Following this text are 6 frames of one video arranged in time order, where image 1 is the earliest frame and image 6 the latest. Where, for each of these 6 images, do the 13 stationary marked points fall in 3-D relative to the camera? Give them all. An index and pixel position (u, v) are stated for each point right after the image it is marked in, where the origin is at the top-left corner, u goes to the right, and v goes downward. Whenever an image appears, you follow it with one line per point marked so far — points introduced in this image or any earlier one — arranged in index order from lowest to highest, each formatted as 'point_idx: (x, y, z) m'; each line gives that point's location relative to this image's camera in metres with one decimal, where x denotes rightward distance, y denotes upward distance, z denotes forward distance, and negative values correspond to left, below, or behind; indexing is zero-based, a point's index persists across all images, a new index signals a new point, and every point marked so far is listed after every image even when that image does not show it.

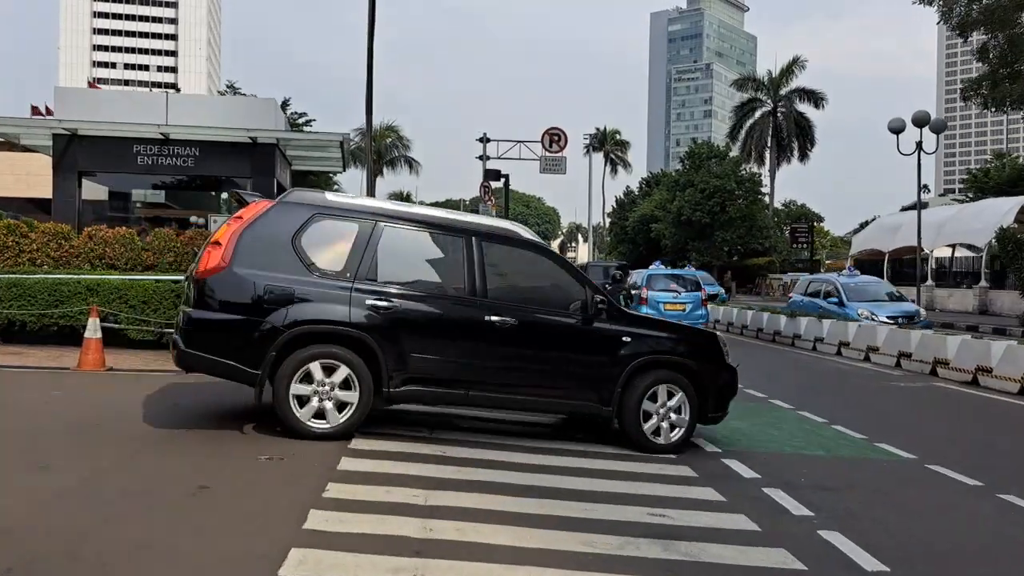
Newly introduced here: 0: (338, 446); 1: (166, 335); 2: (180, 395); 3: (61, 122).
0: (-1.6, -1.5, +7.7) m
1: (-5.7, -0.8, +13.6) m
2: (-3.9, -1.3, +9.7) m
3: (-8.2, +3.0, +14.8) m
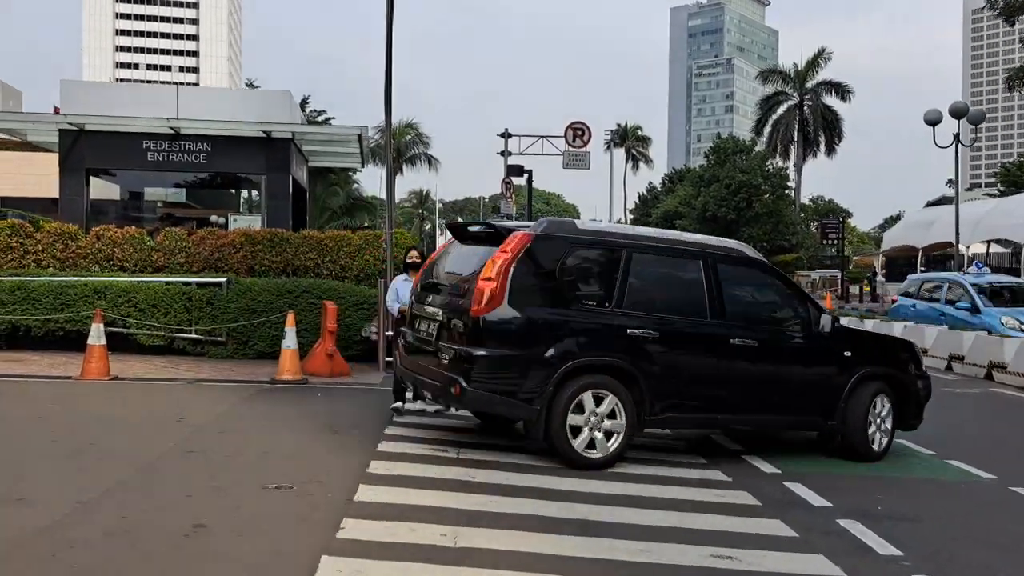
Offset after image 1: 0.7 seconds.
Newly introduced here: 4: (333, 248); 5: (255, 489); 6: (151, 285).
0: (-1.3, -1.5, +6.9) m
1: (-5.3, -0.8, +12.9) m
2: (-3.6, -1.3, +9.0) m
3: (-7.7, +3.0, +14.2) m
4: (-3.1, +0.7, +14.0) m
5: (-2.0, -1.5, +6.2) m
6: (-5.6, 0.0, +12.9) m
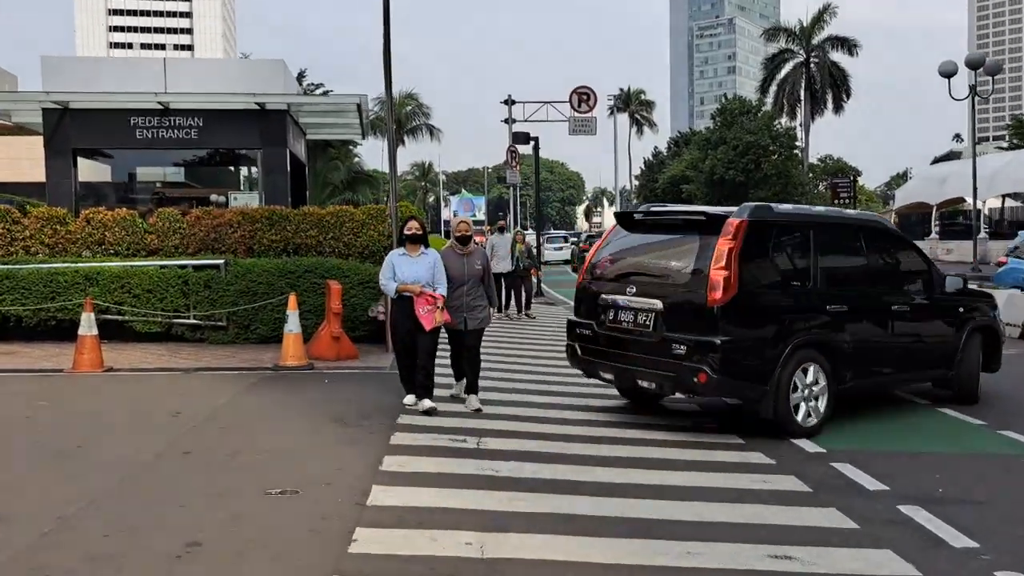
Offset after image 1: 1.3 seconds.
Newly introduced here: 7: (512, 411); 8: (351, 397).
0: (-1.1, -1.4, +6.3) m
1: (-5.0, -0.6, +12.3) m
2: (-3.4, -1.2, +8.4) m
3: (-7.6, +3.2, +13.5) m
4: (-2.9, +1.1, +13.4) m
5: (-1.8, -1.4, +5.6) m
6: (-5.5, +0.3, +12.2) m
7: (0.0, -1.3, +8.4) m
8: (-1.7, -1.1, +8.7) m
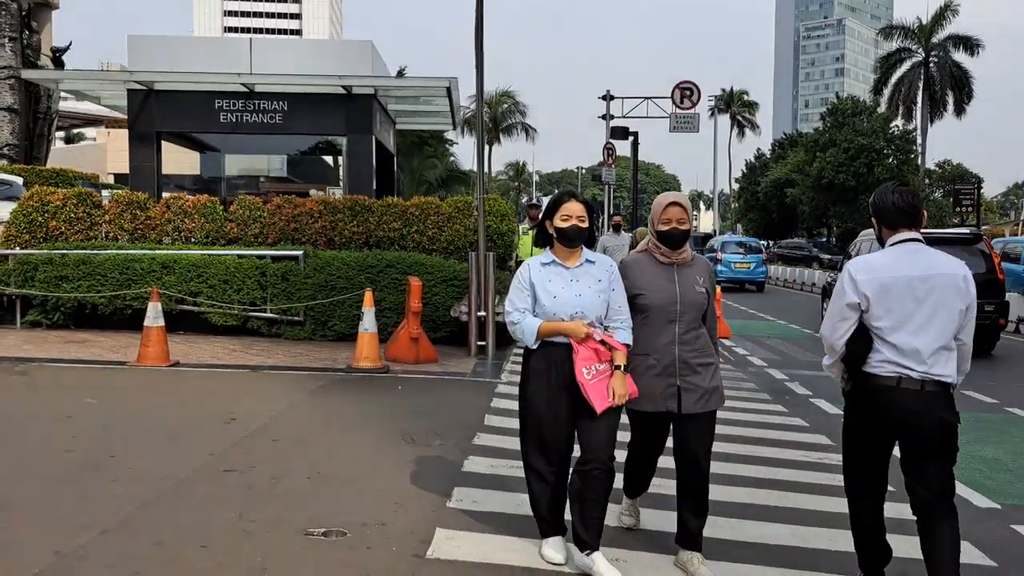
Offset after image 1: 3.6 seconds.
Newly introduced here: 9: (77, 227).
0: (-0.5, -1.4, +5.2) m
1: (-3.7, -0.5, +11.7) m
2: (-2.5, -1.1, +7.6) m
3: (-6.0, +3.4, +13.1) m
4: (-1.4, +1.1, +12.5) m
5: (-1.2, -1.4, +4.6) m
6: (-4.1, +0.4, +11.6) m
7: (+0.9, -1.3, +7.2) m
8: (-0.8, -1.1, +7.7) m
9: (-6.6, +0.9, +12.4) m
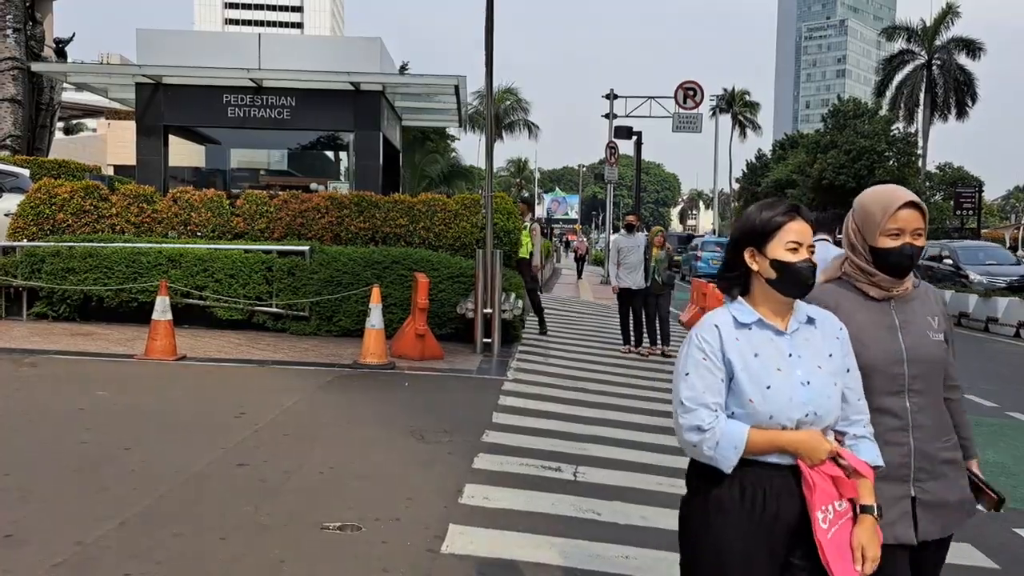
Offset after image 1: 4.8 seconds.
0: (-0.4, -1.4, +5.3) m
1: (-3.7, -0.4, +11.7) m
2: (-2.4, -1.0, +7.6) m
3: (-5.9, +3.5, +13.1) m
4: (-1.3, +1.2, +12.5) m
5: (-1.1, -1.4, +4.7) m
6: (-4.0, +0.5, +11.7) m
7: (+0.9, -1.3, +7.2) m
8: (-0.7, -1.1, +7.8) m
9: (-6.5, +1.0, +12.5) m
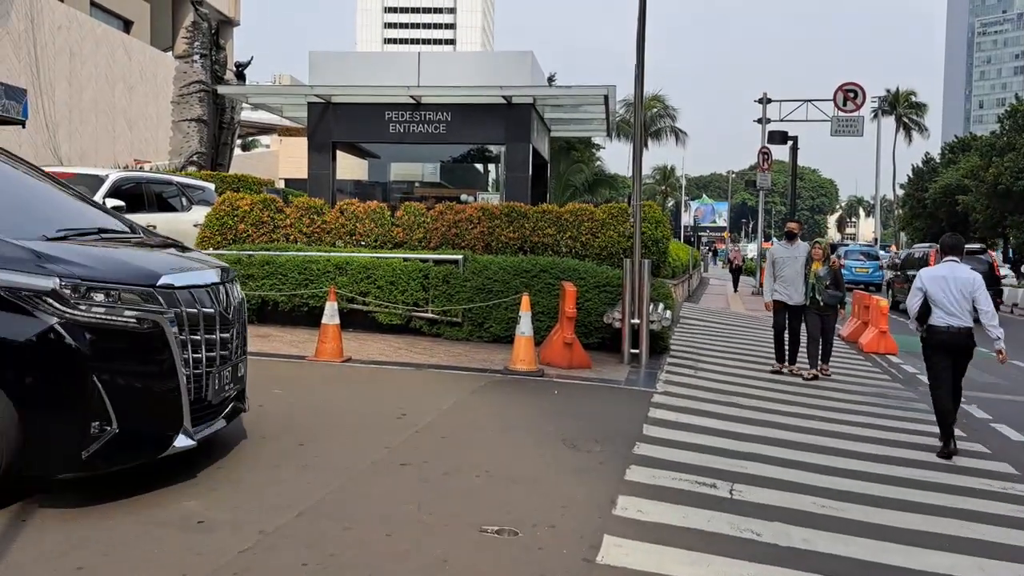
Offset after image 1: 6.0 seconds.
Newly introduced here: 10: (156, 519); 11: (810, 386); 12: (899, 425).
0: (+0.6, -1.4, +5.4) m
1: (-1.5, -0.5, +12.3) m
2: (-1.0, -1.1, +8.0) m
3: (-3.4, +3.4, +14.1) m
4: (+1.0, +1.0, +12.7) m
5: (-0.2, -1.4, +4.9) m
6: (-1.8, +0.4, +12.3) m
7: (+2.2, -1.4, +7.1) m
8: (+0.7, -1.2, +7.9) m
9: (-4.1, +1.0, +13.5) m
10: (-2.1, -1.4, +4.9) m
11: (+3.8, -1.3, +10.5) m
12: (+4.1, -1.5, +8.6) m
